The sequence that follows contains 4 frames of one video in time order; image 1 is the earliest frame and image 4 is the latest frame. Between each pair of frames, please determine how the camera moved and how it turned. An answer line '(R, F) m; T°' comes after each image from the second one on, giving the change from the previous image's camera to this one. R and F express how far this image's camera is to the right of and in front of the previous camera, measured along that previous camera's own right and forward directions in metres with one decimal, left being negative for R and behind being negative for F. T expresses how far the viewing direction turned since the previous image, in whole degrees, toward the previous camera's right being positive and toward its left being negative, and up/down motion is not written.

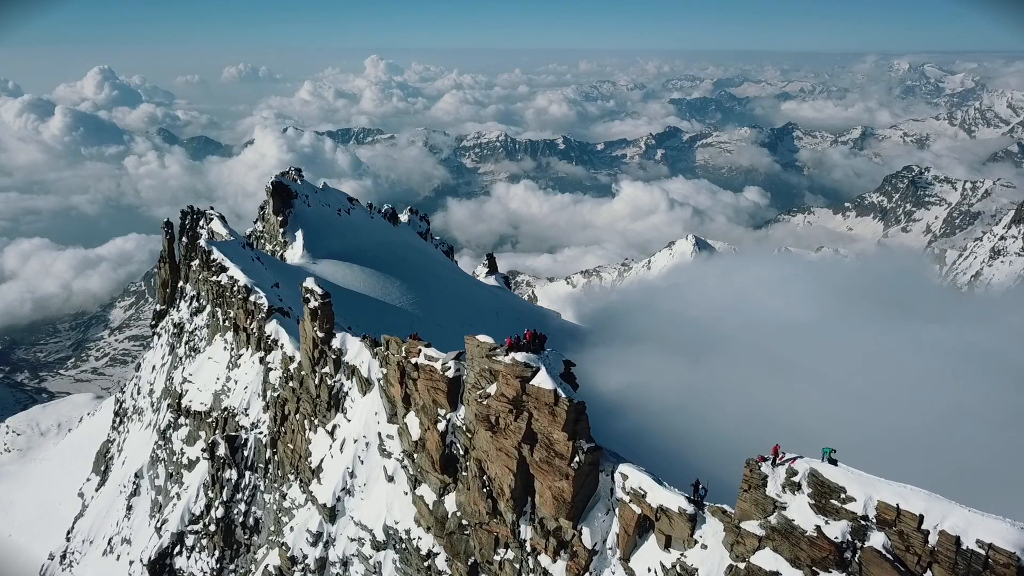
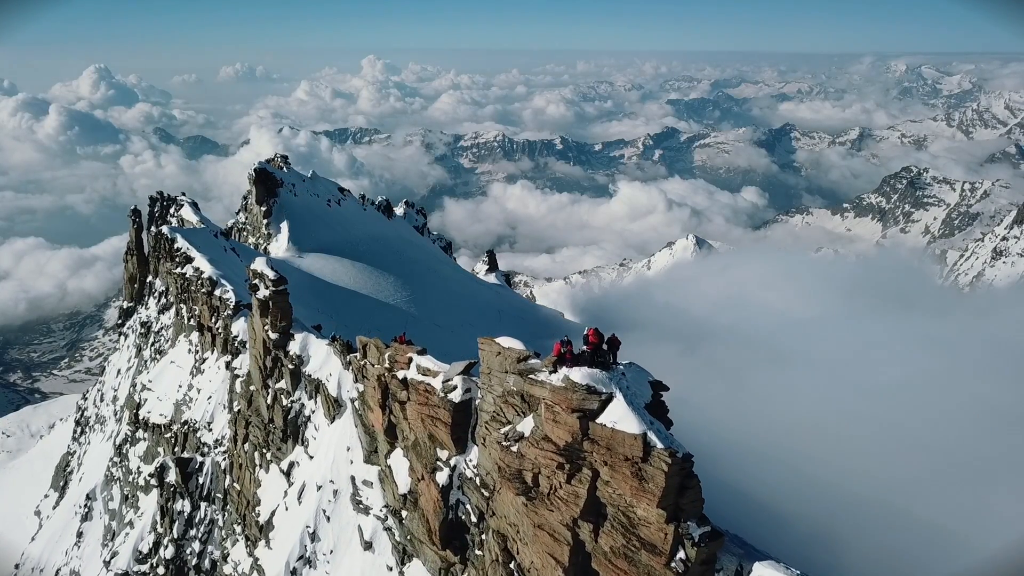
(-1.2, +8.1) m; 0°
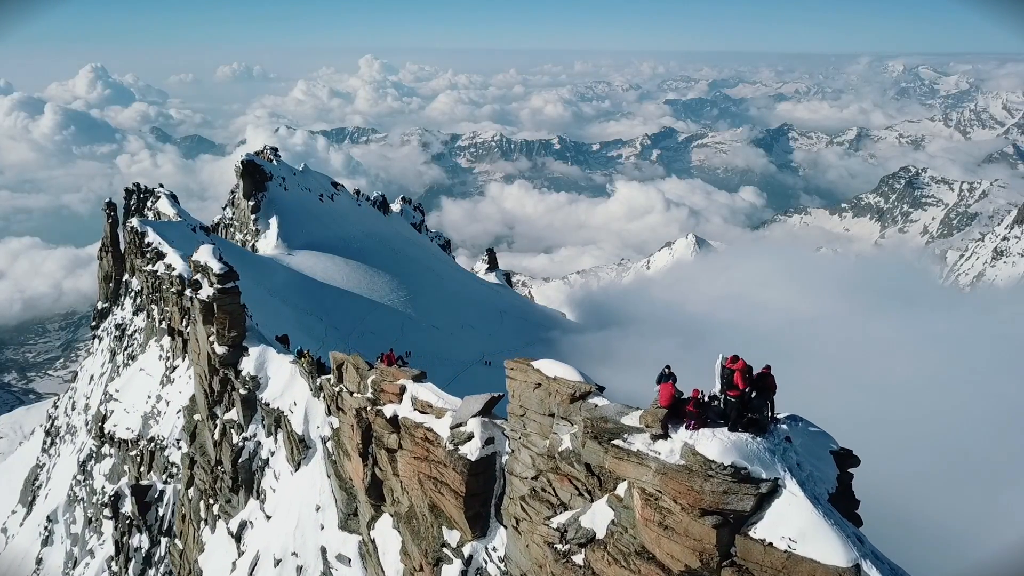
(-0.9, +5.3) m; 0°
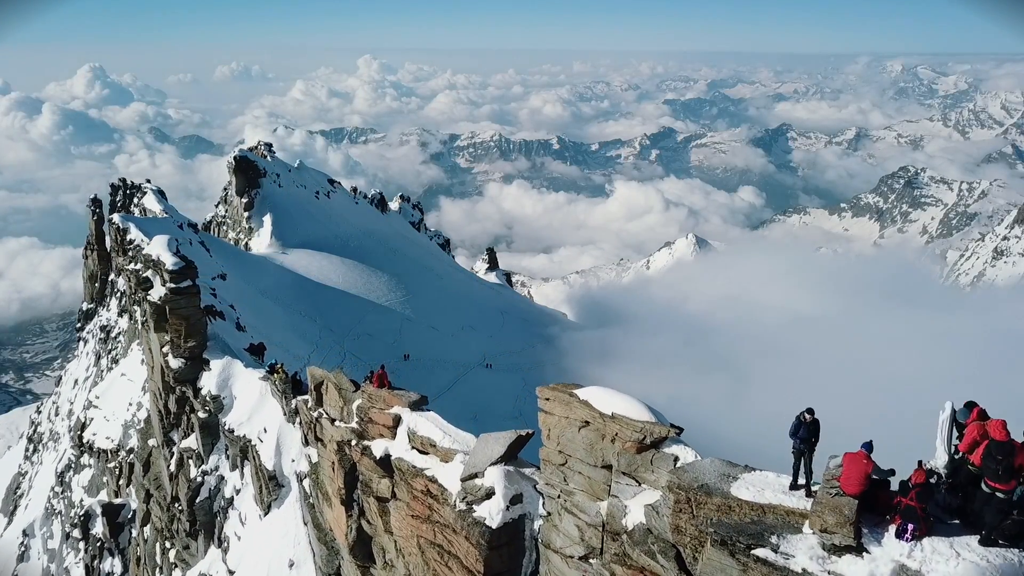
(-0.5, +2.8) m; 0°
